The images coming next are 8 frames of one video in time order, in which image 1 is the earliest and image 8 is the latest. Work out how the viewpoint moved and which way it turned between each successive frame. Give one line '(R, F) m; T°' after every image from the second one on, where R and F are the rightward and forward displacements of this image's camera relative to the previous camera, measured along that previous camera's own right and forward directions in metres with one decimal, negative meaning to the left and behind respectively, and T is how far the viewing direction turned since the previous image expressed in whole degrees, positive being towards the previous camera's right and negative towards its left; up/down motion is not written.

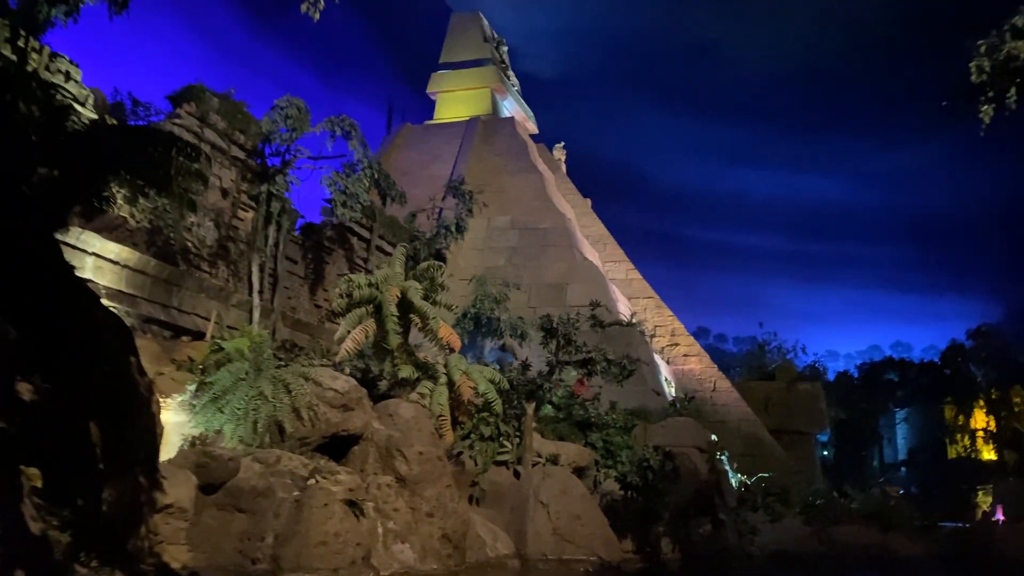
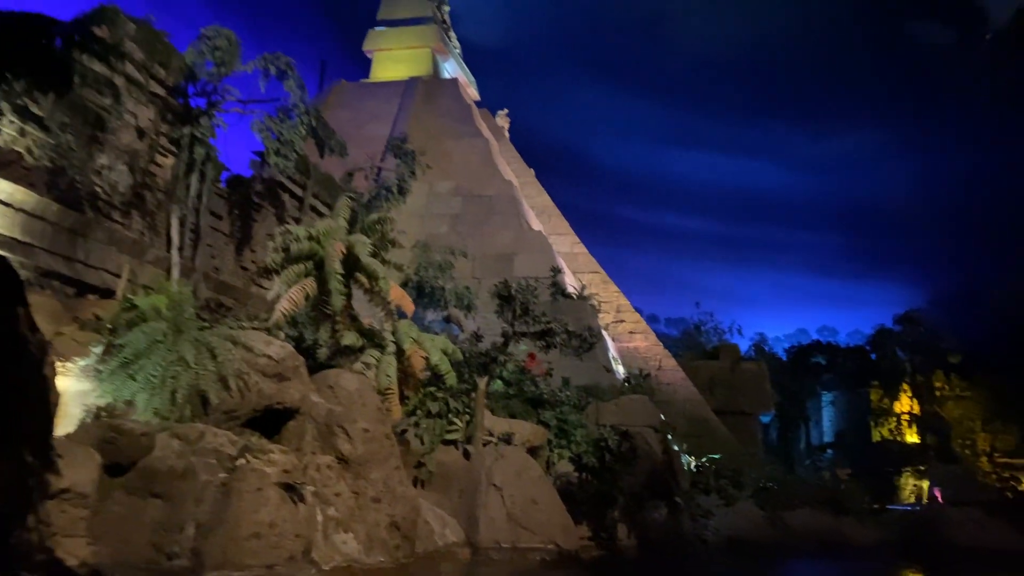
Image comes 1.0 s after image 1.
(-0.3, +0.9) m; +5°
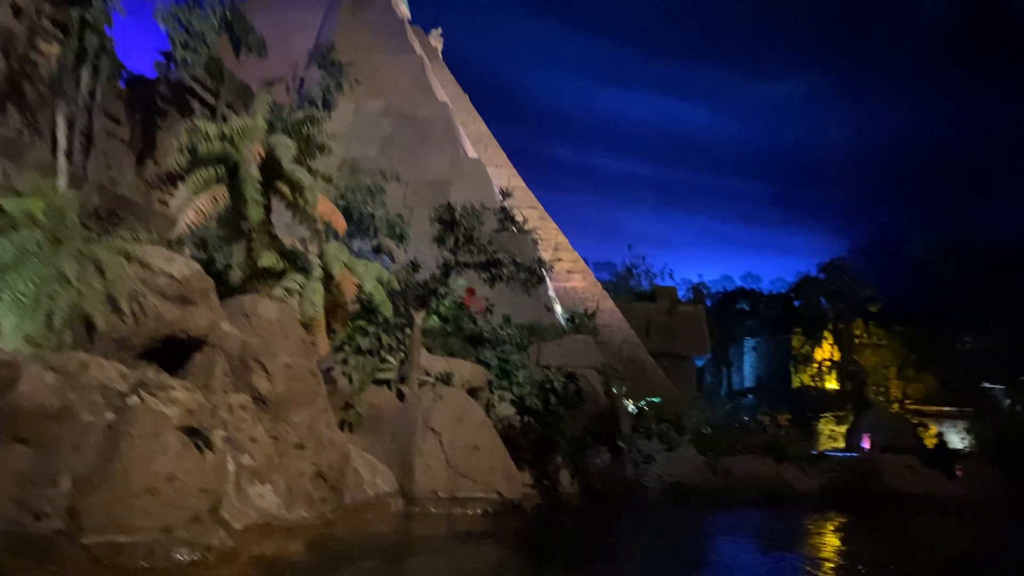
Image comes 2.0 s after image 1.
(-0.2, +0.9) m; +5°
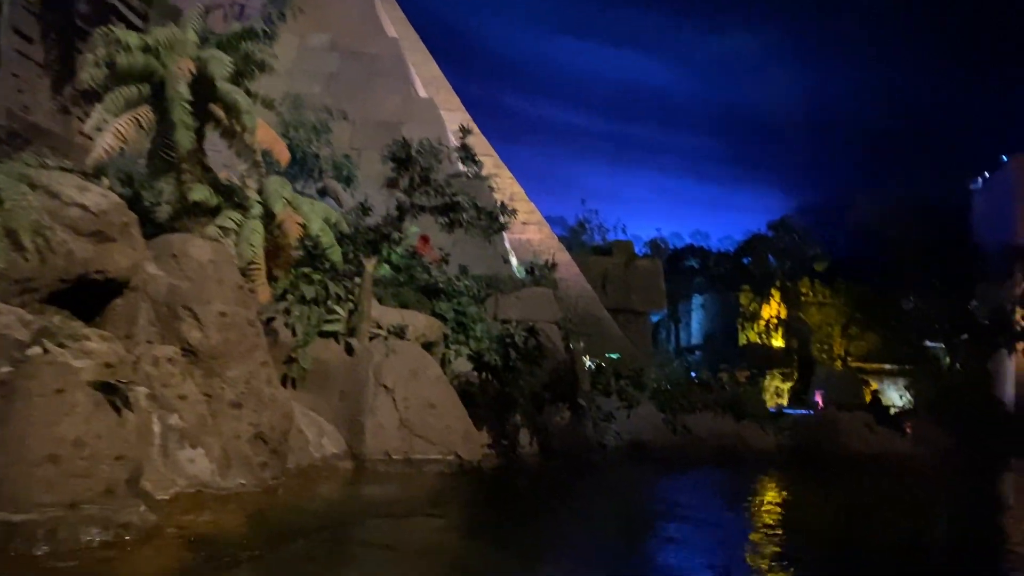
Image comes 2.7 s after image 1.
(-0.1, +0.6) m; +4°
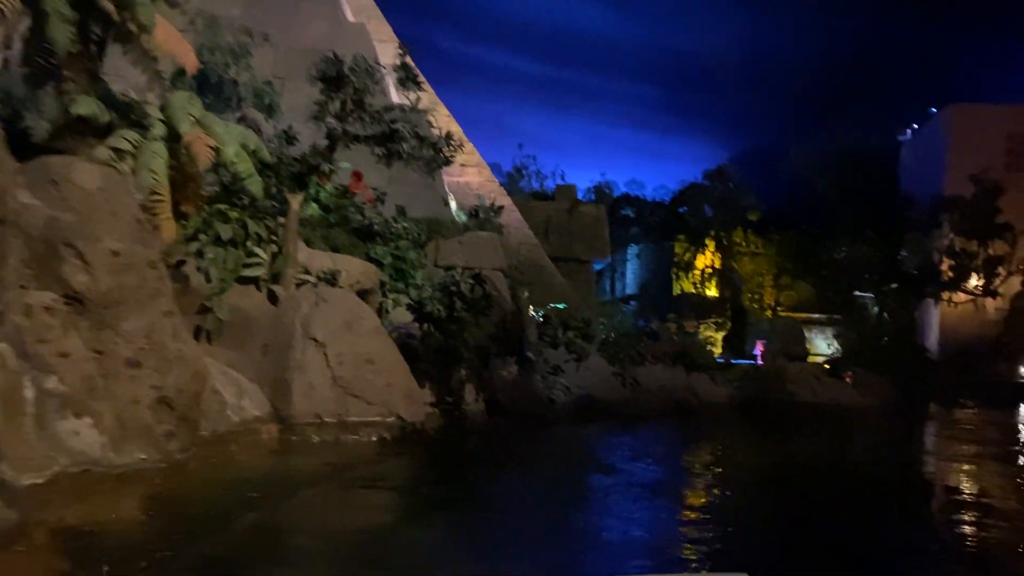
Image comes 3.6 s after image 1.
(-0.1, +0.8) m; +5°
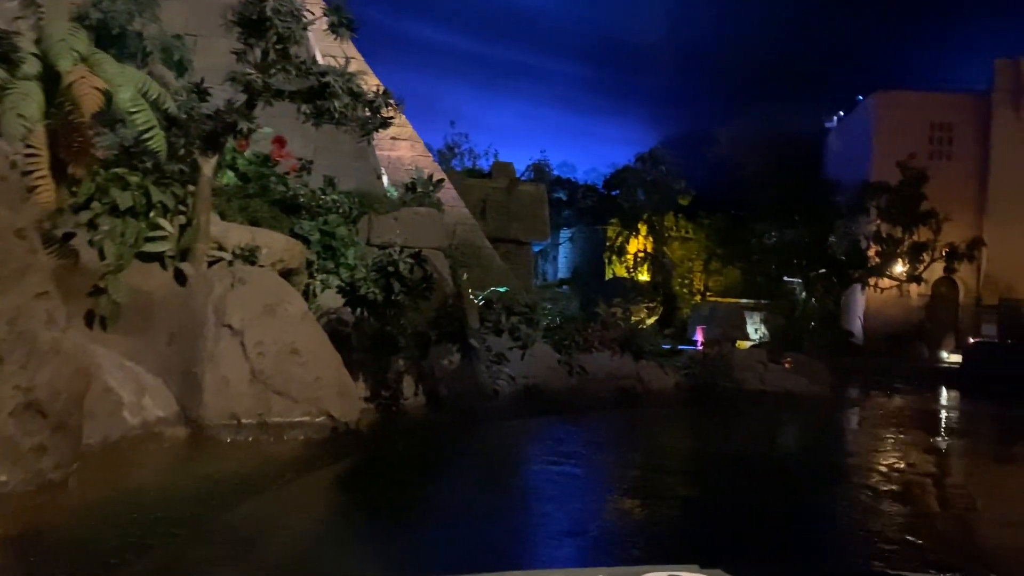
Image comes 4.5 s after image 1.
(-0.1, +0.8) m; +5°
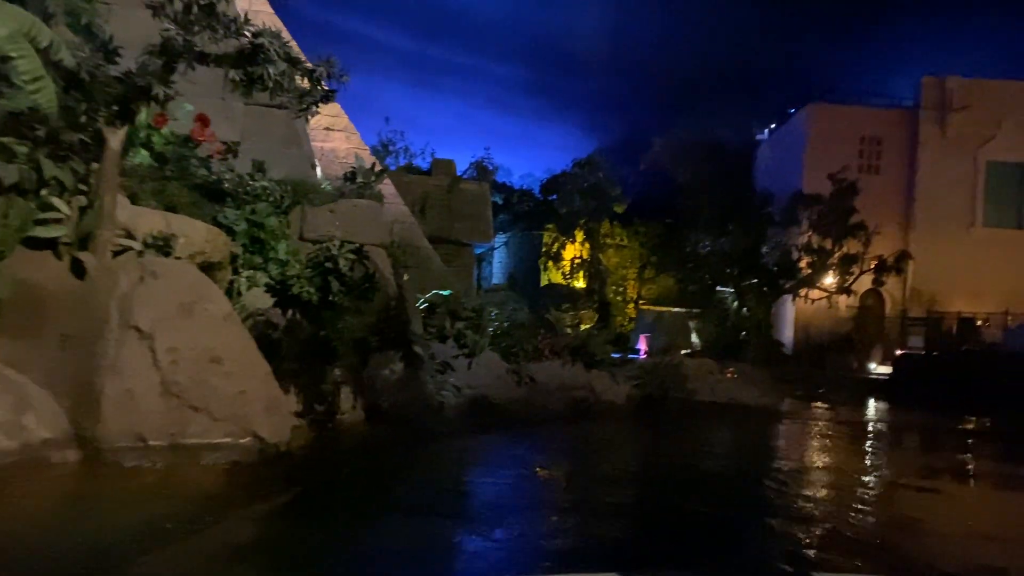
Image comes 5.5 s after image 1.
(-0.2, +0.7) m; +5°
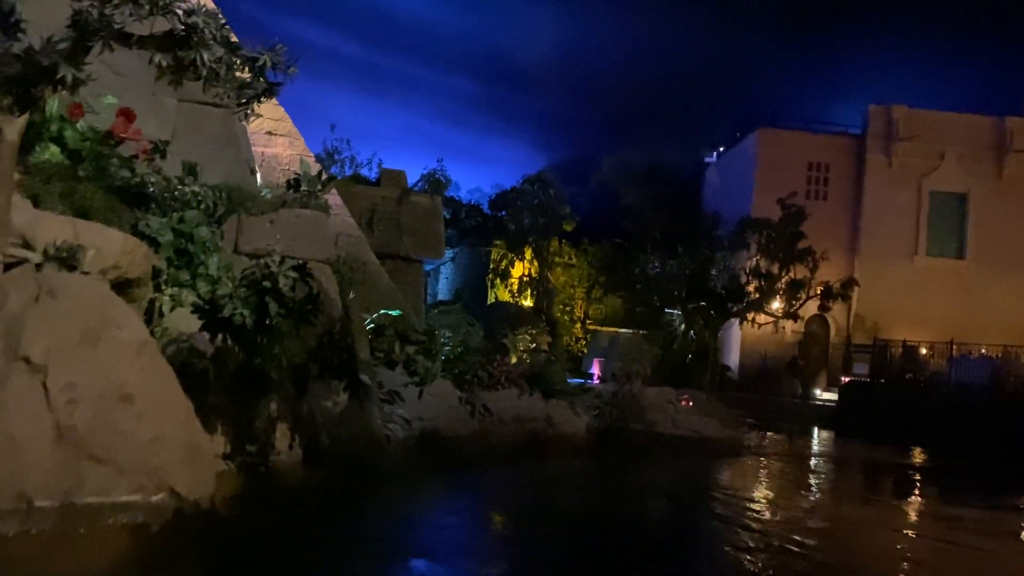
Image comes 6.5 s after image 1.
(-0.1, +0.7) m; +4°
